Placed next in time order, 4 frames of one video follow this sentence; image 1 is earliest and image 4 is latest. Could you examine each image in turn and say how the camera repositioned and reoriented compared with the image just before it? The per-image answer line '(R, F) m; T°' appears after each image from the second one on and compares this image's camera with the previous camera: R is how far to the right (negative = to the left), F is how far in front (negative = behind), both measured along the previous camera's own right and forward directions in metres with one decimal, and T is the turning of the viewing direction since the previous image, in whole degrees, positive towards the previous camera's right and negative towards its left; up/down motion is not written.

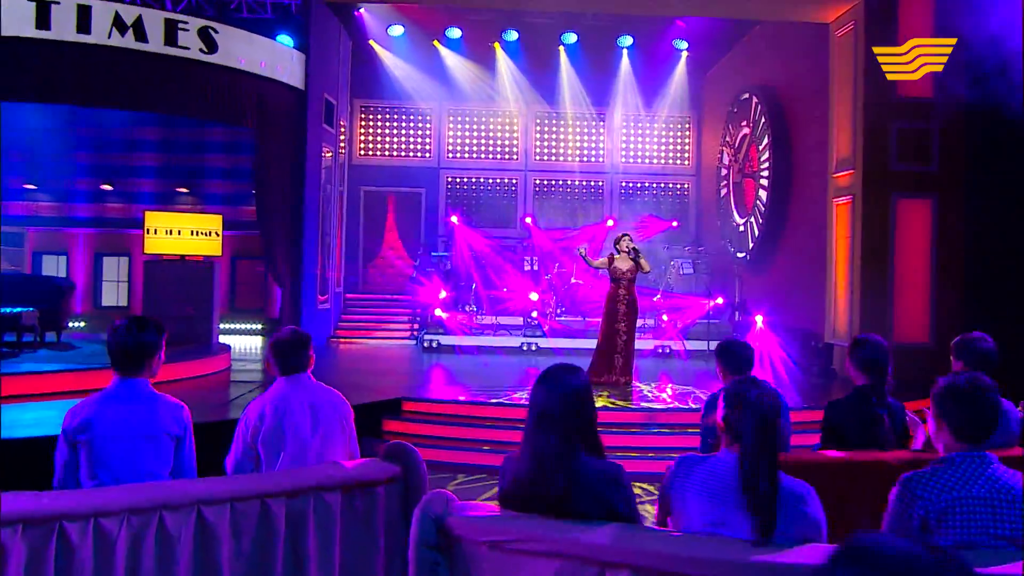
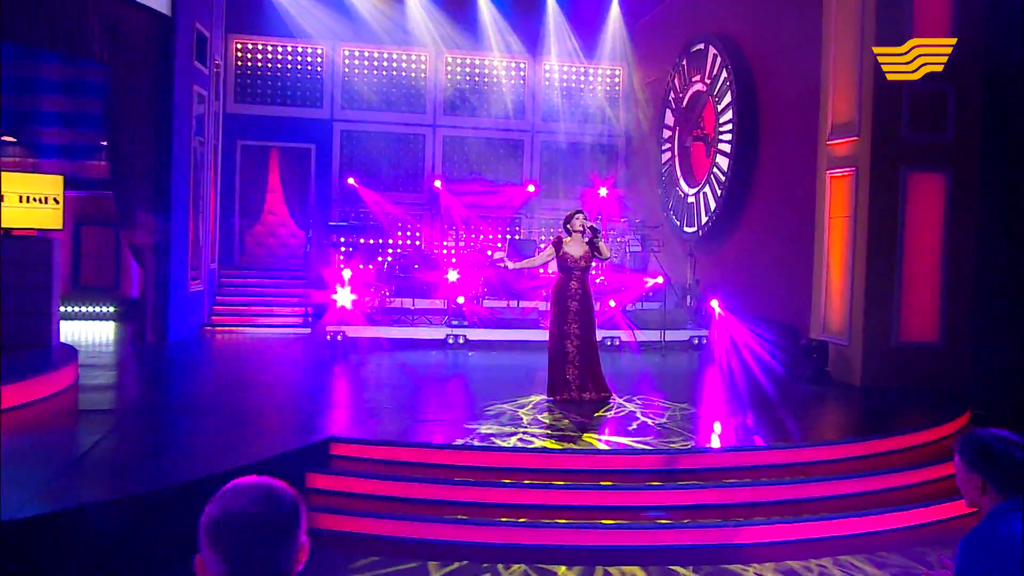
(-0.6, +1.7) m; +9°
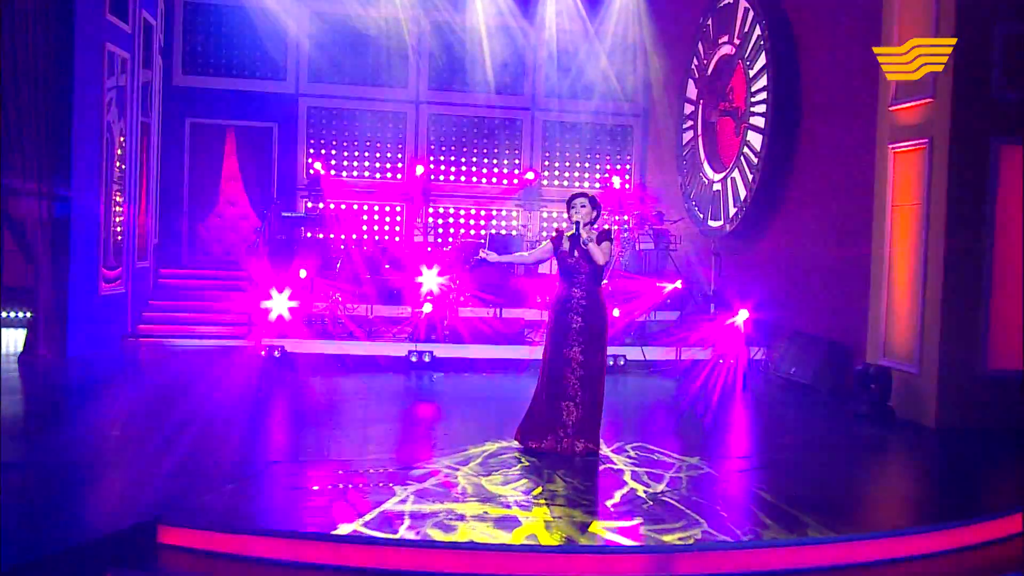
(+0.4, +1.6) m; -2°
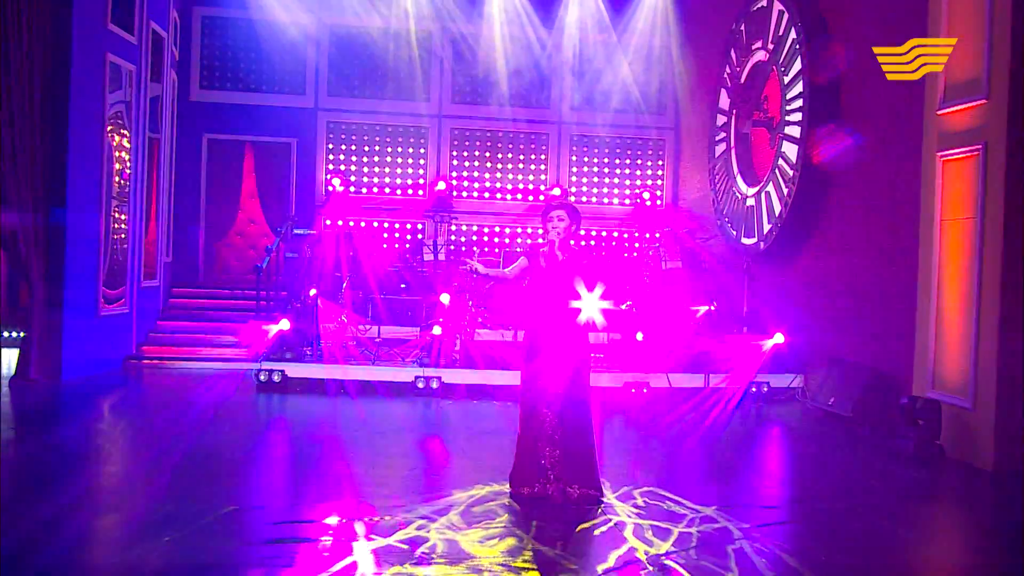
(+0.2, +0.5) m; -3°
